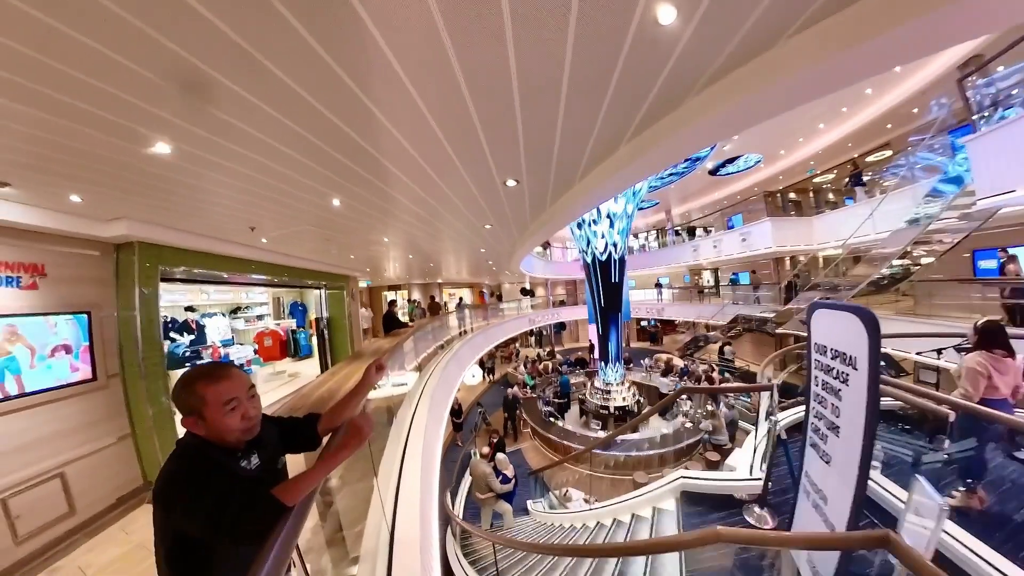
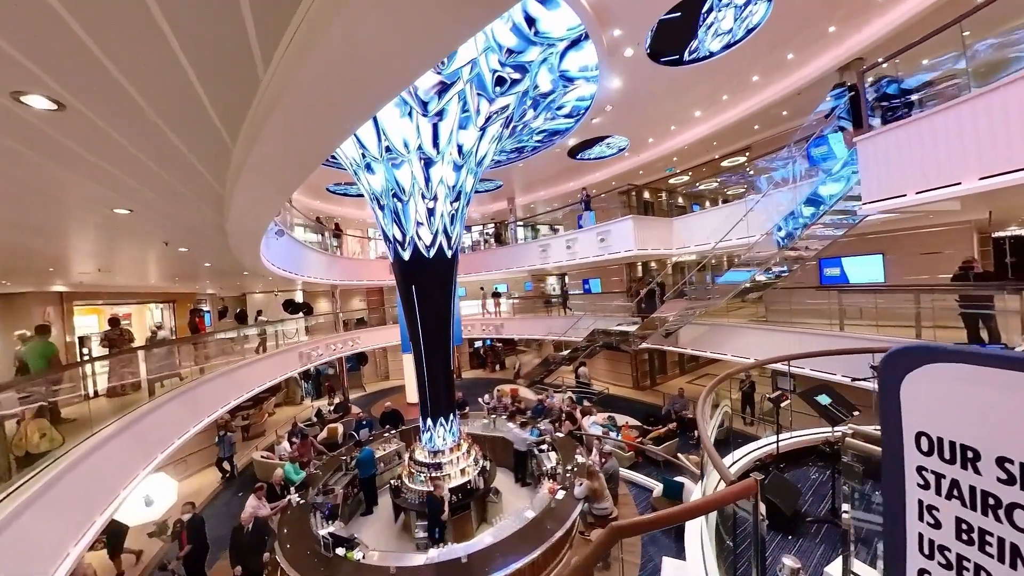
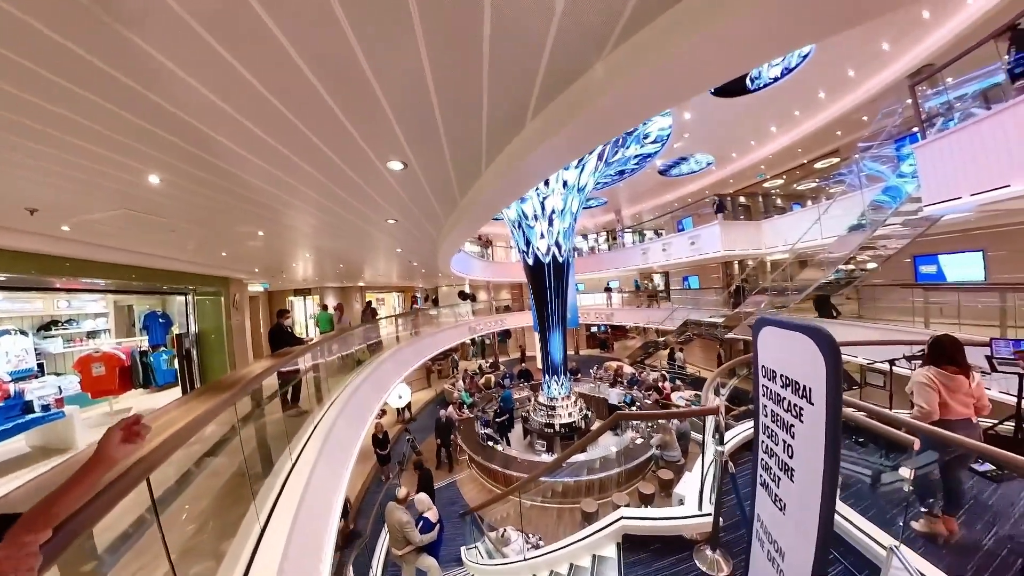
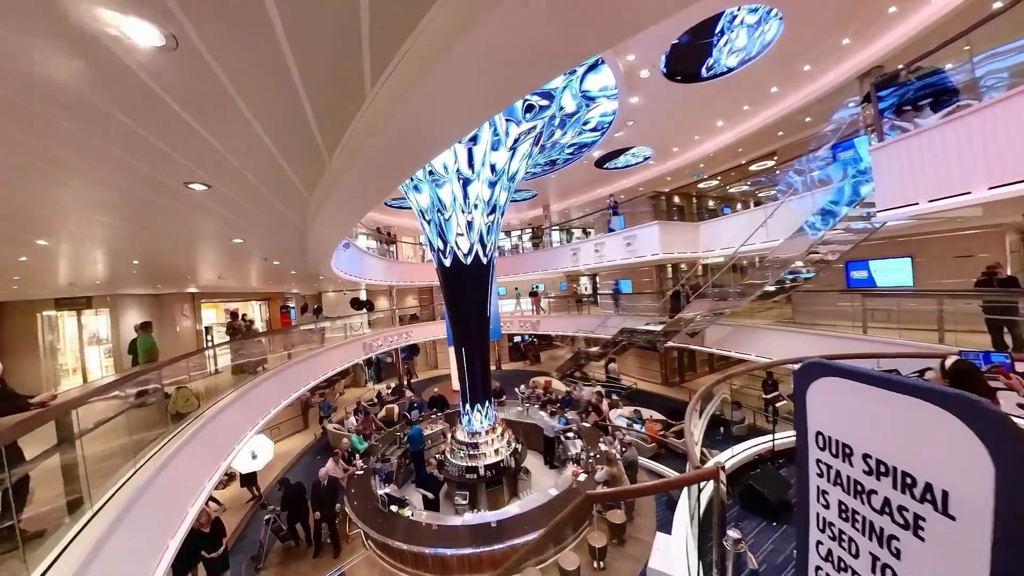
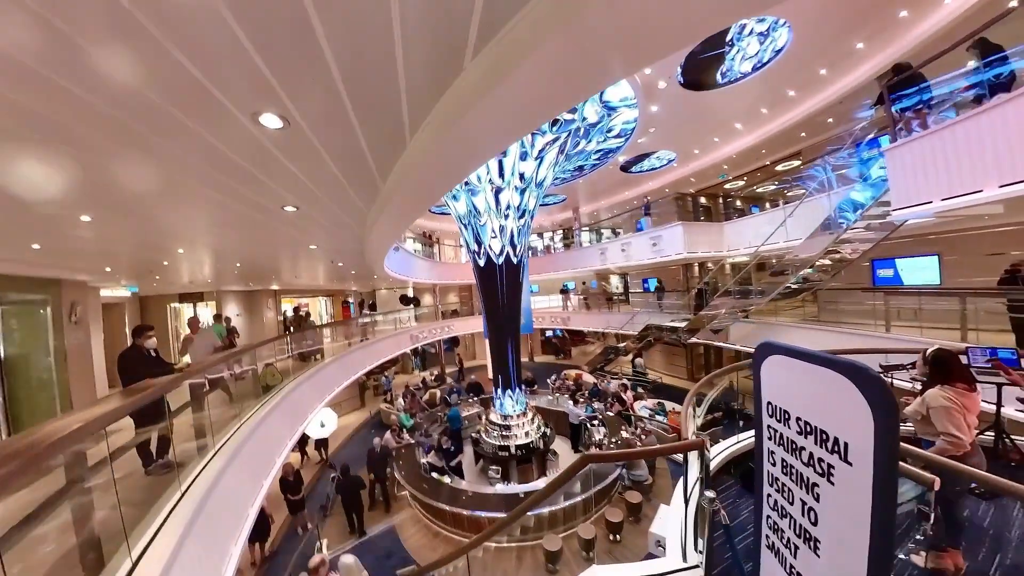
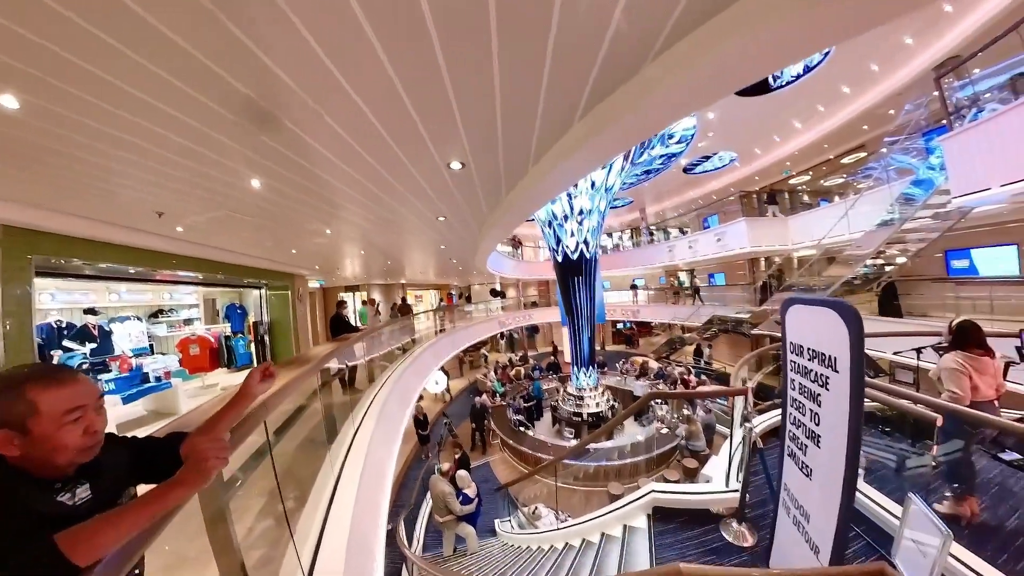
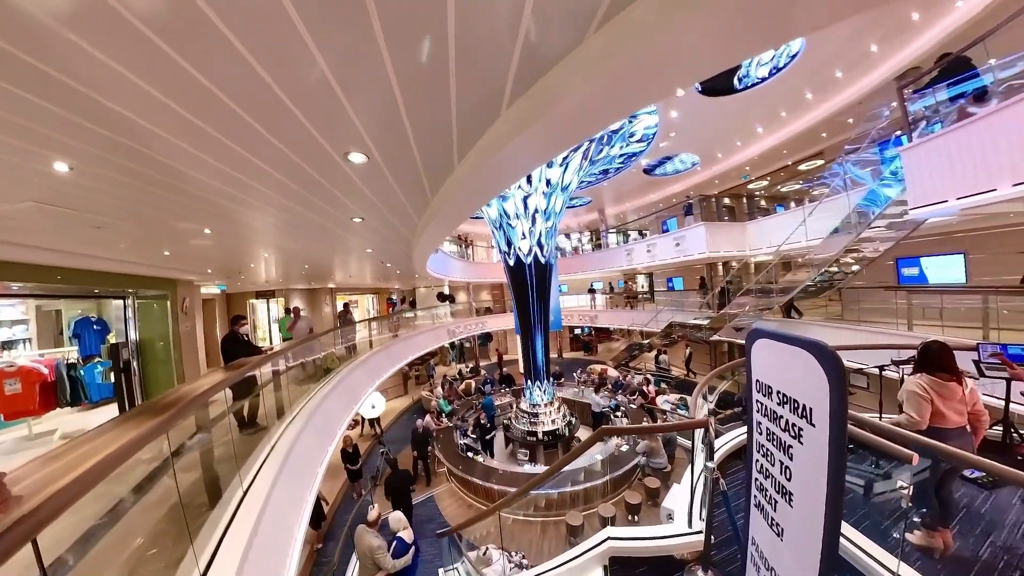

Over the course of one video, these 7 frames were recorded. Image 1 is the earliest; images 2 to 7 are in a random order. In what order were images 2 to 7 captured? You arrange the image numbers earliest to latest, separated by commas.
6, 3, 7, 5, 4, 2
